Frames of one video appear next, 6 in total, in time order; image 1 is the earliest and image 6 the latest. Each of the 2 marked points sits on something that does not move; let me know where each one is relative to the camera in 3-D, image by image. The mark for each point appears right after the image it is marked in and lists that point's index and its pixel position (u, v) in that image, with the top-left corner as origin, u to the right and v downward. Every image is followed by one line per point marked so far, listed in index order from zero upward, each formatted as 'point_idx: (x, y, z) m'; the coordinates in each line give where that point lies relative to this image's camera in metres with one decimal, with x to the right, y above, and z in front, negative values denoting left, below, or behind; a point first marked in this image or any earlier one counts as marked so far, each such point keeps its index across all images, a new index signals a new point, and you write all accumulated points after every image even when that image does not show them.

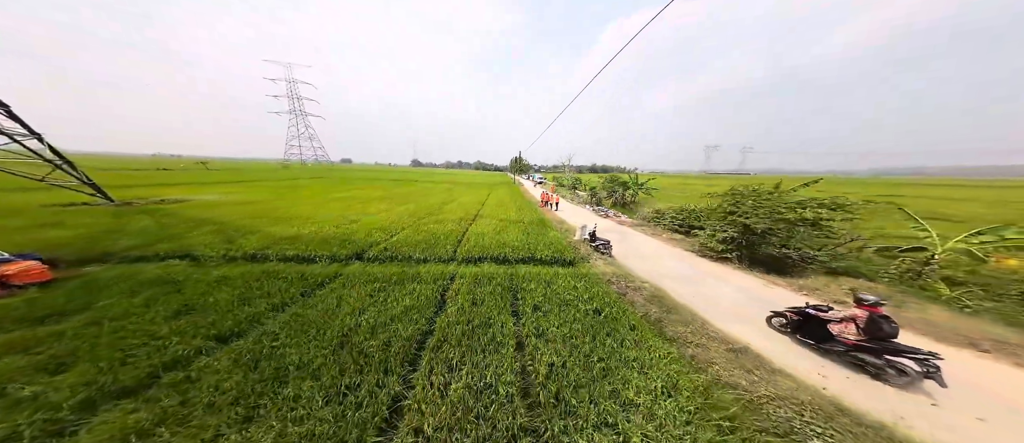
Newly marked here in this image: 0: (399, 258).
0: (-3.2, -1.0, +6.9) m
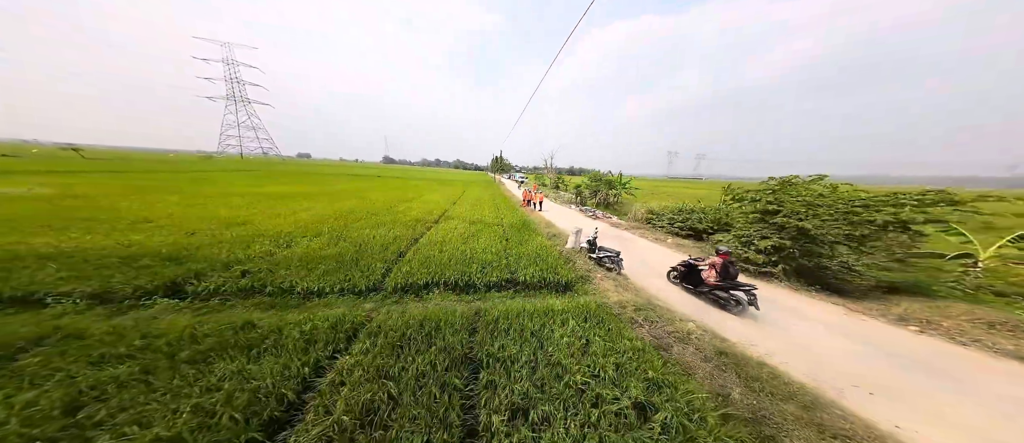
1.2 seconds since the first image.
0: (-3.8, -1.0, +3.8) m
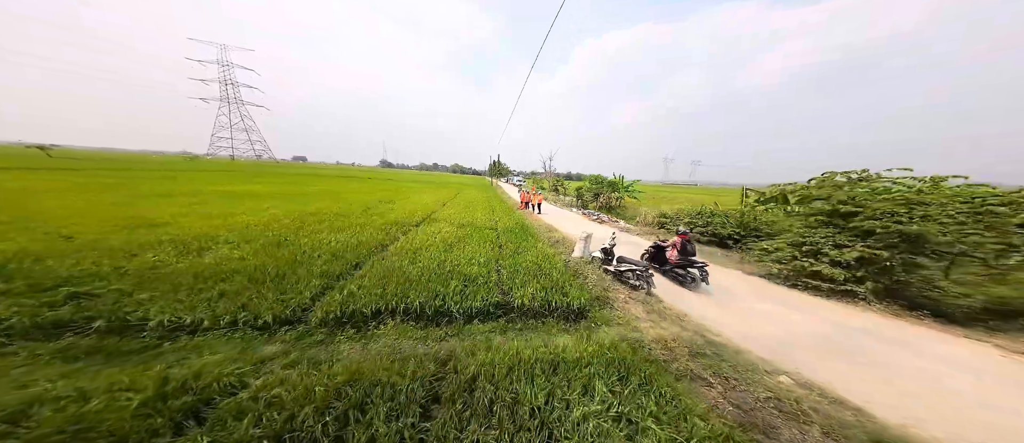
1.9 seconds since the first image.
0: (-3.9, -1.0, +2.3) m
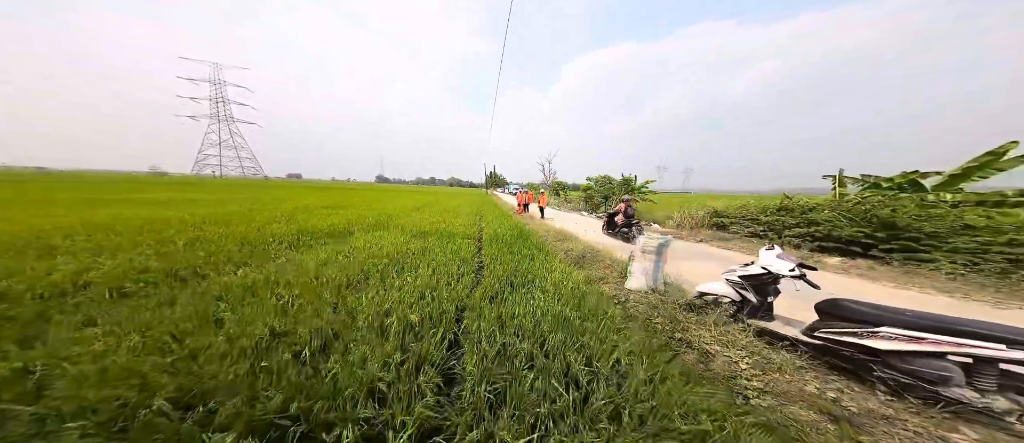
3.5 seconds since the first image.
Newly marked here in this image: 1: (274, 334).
0: (-4.0, -0.8, -0.9) m
1: (-1.6, -0.7, +1.6) m
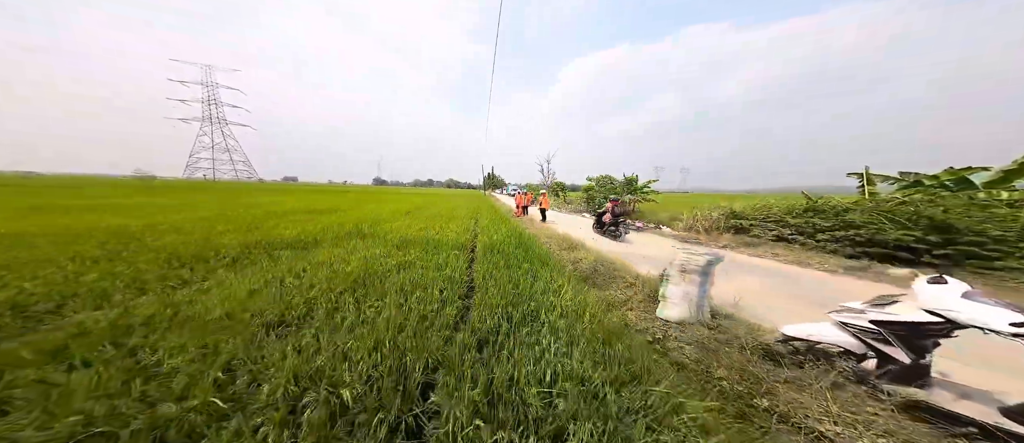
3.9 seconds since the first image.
0: (-4.0, -0.9, -1.7) m
1: (-1.7, -0.8, +0.9) m
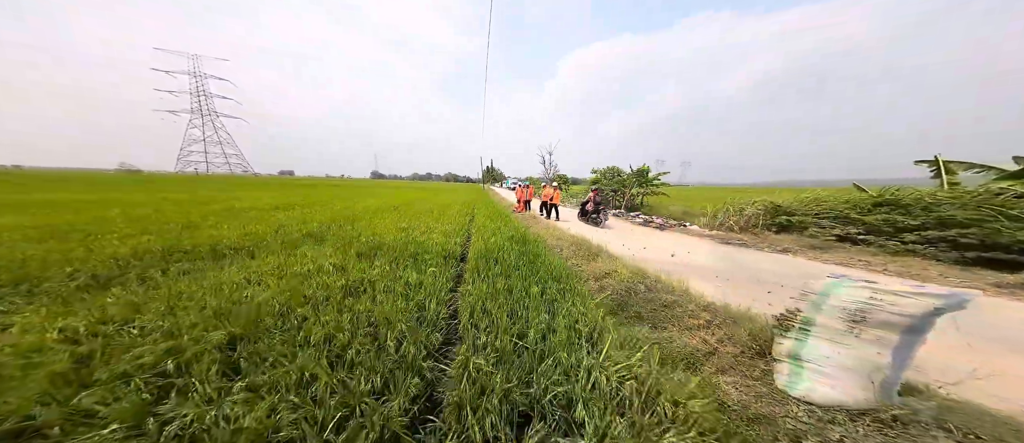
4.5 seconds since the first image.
0: (-4.0, -1.0, -2.7) m
1: (-1.6, -0.9, -0.2) m
